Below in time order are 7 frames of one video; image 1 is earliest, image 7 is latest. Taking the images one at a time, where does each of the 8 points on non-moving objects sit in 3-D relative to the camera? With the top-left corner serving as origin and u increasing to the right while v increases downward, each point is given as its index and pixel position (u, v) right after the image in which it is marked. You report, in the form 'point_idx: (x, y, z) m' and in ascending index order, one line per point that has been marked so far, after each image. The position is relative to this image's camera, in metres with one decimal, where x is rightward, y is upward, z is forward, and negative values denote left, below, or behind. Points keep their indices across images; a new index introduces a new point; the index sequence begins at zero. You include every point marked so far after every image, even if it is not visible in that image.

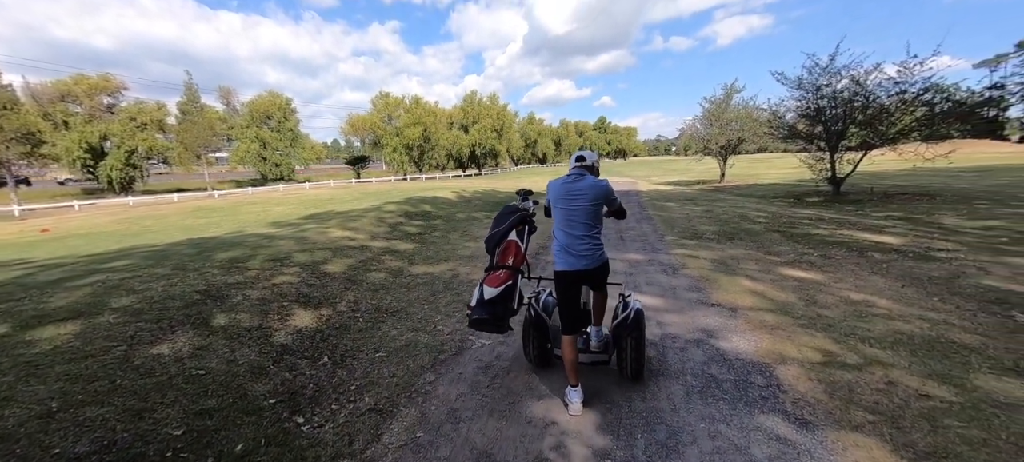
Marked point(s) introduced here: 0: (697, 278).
0: (+2.7, -0.7, +5.7) m
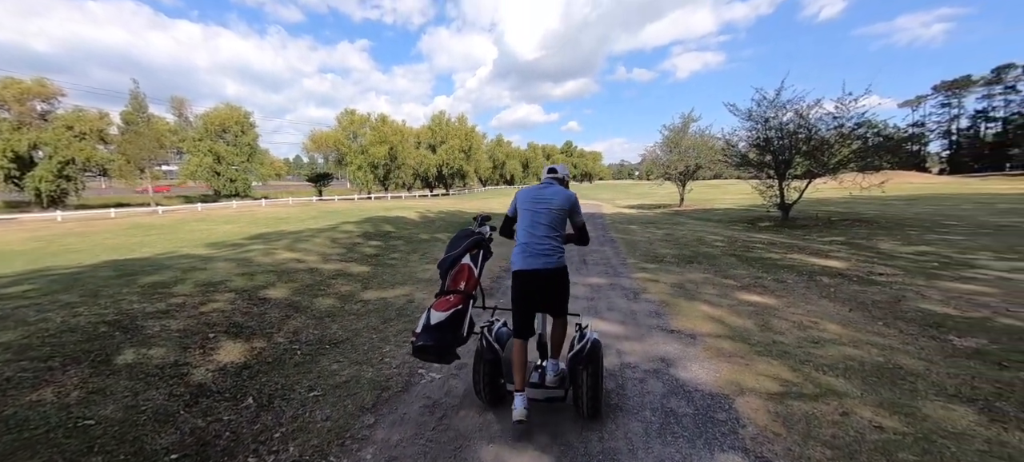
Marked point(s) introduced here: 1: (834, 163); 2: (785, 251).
0: (+2.1, -1.1, +5.6) m
1: (+13.1, +2.8, +15.6) m
2: (+7.2, -0.5, +10.0) m
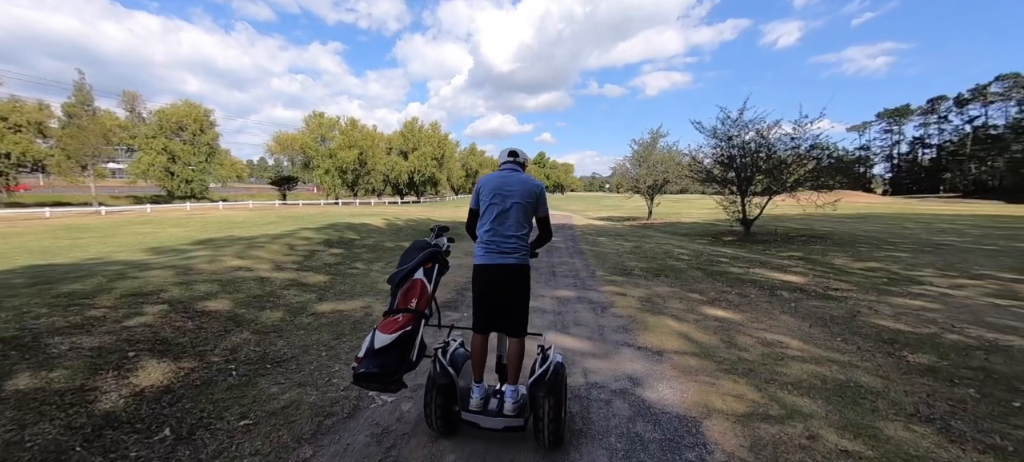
0: (+1.6, -1.3, +5.5) m
1: (+11.9, +2.1, +16.4) m
2: (+6.3, -0.9, +10.3) m
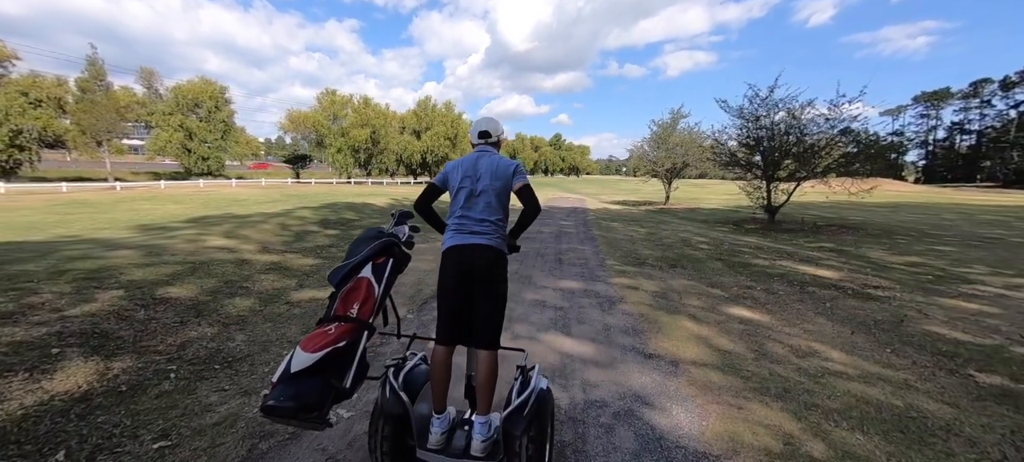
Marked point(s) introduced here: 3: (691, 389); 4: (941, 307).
0: (+1.6, -1.1, +4.9) m
1: (+12.3, +2.5, +15.2) m
2: (+6.5, -0.6, +9.4) m
3: (+1.5, -1.3, +3.2) m
4: (+6.7, -1.2, +6.0) m
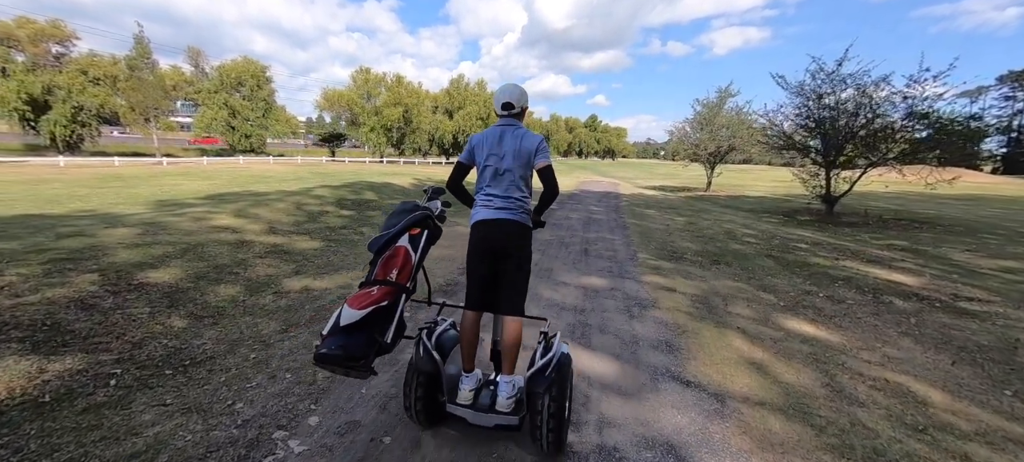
0: (+1.7, -1.0, +4.1) m
1: (+13.3, +2.7, +13.3) m
2: (+6.9, -0.5, +8.2) m
3: (+1.5, -1.3, +2.5) m
4: (+6.9, -1.2, +4.8) m
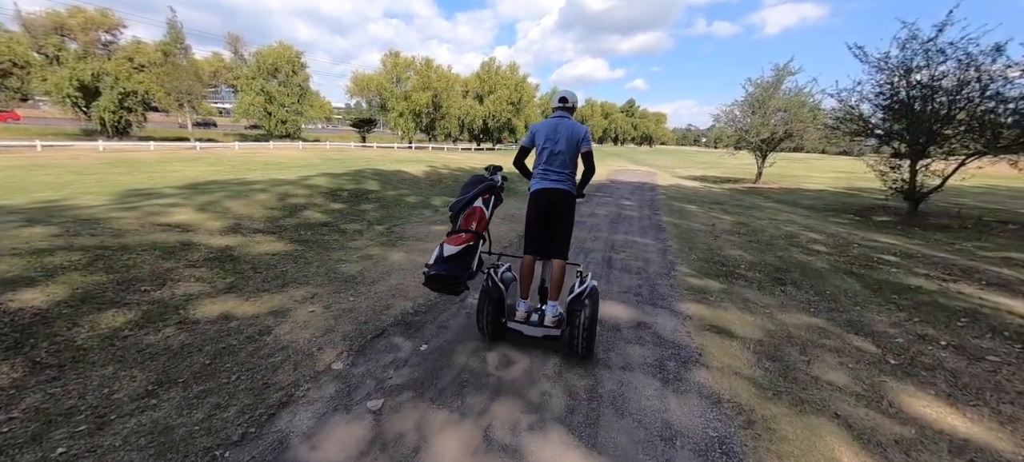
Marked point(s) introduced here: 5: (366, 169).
0: (+1.5, -1.2, +2.6) m
1: (+13.9, +2.6, +10.7) m
2: (+7.1, -0.7, +6.3) m
3: (+1.1, -1.6, +1.1) m
4: (+6.7, -1.5, +2.9) m
5: (-4.8, +2.0, +12.6) m
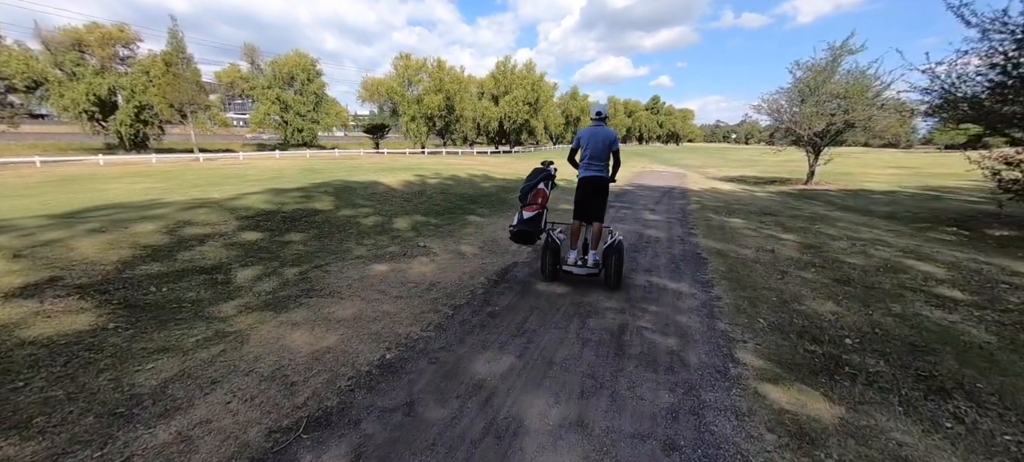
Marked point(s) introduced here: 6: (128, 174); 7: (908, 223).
0: (+0.8, -1.7, +0.3) m
1: (+13.7, +2.2, +7.6) m
2: (+6.6, -1.1, +3.6) m
3: (+0.4, -2.1, -1.2) m
4: (+6.0, -2.0, +0.2) m
5: (-4.9, +1.4, +10.7) m
6: (-14.4, +2.2, +14.4) m
7: (+9.7, +0.2, +9.4) m
